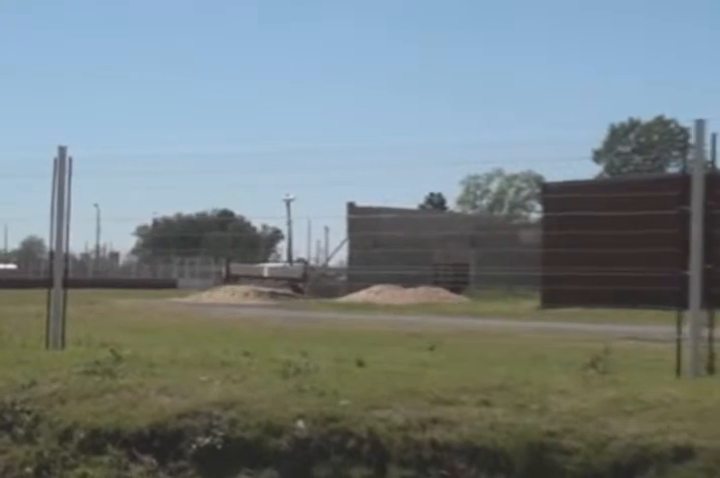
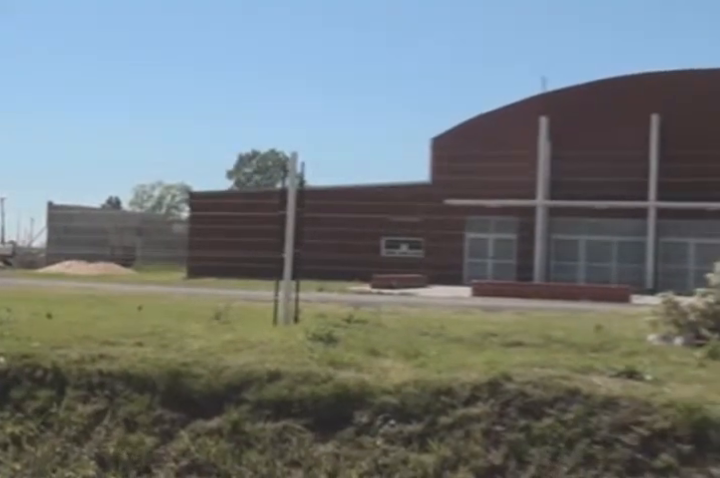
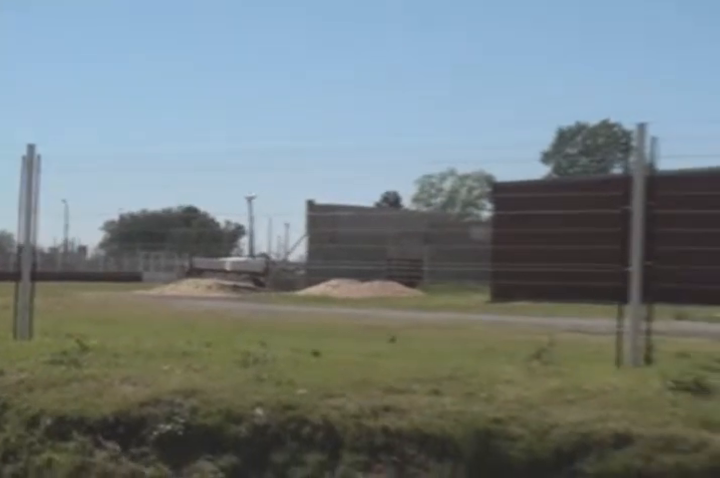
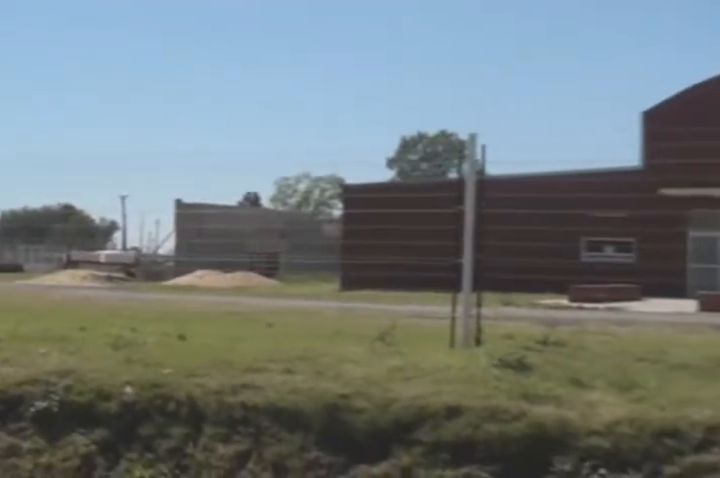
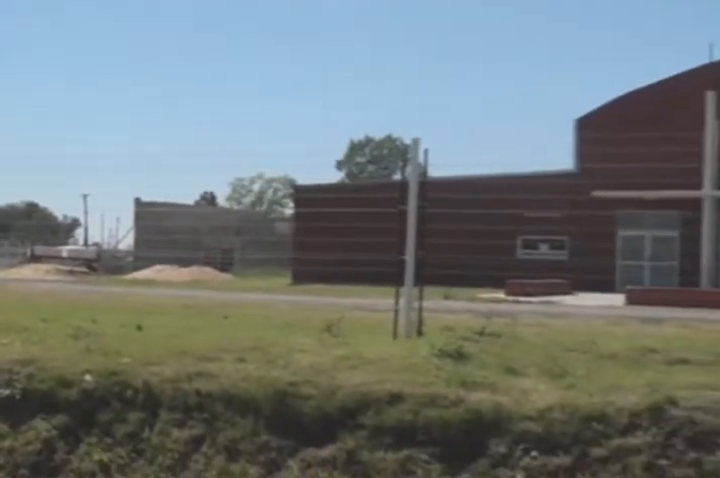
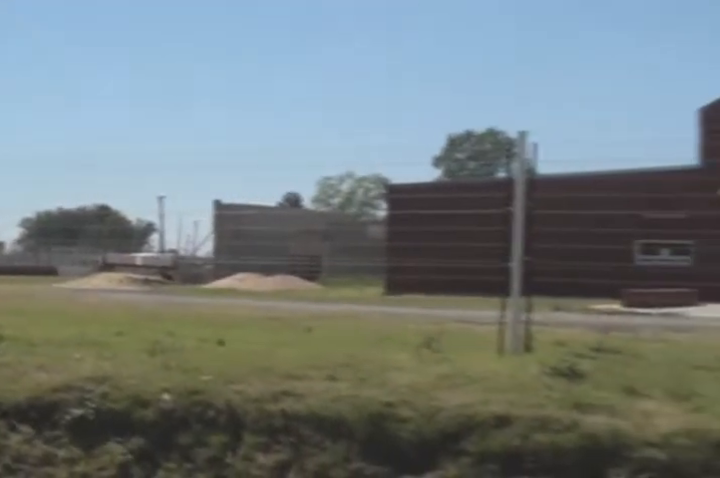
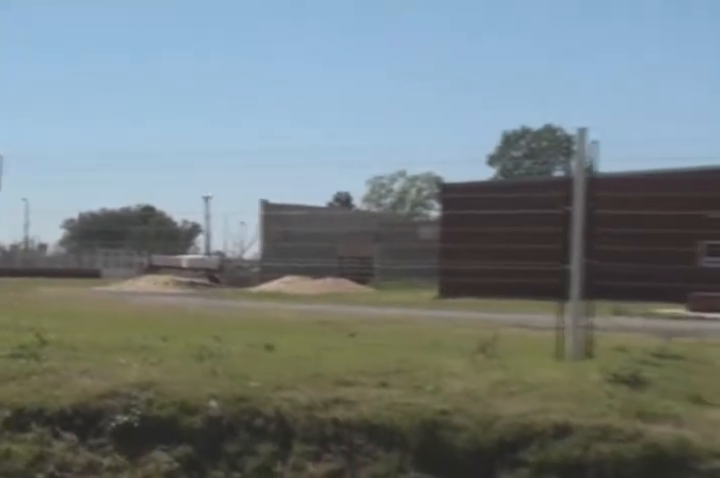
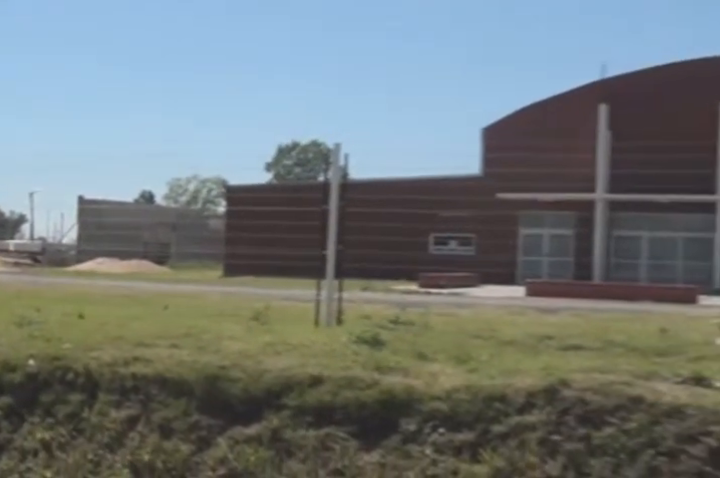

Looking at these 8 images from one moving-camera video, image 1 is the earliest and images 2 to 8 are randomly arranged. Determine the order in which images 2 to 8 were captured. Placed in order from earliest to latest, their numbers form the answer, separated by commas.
3, 7, 6, 4, 5, 8, 2
